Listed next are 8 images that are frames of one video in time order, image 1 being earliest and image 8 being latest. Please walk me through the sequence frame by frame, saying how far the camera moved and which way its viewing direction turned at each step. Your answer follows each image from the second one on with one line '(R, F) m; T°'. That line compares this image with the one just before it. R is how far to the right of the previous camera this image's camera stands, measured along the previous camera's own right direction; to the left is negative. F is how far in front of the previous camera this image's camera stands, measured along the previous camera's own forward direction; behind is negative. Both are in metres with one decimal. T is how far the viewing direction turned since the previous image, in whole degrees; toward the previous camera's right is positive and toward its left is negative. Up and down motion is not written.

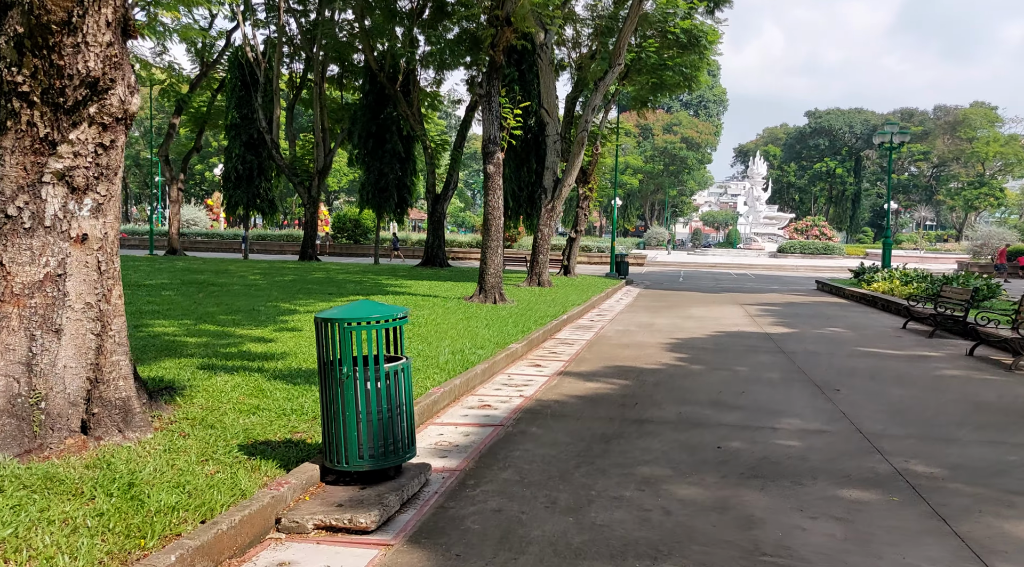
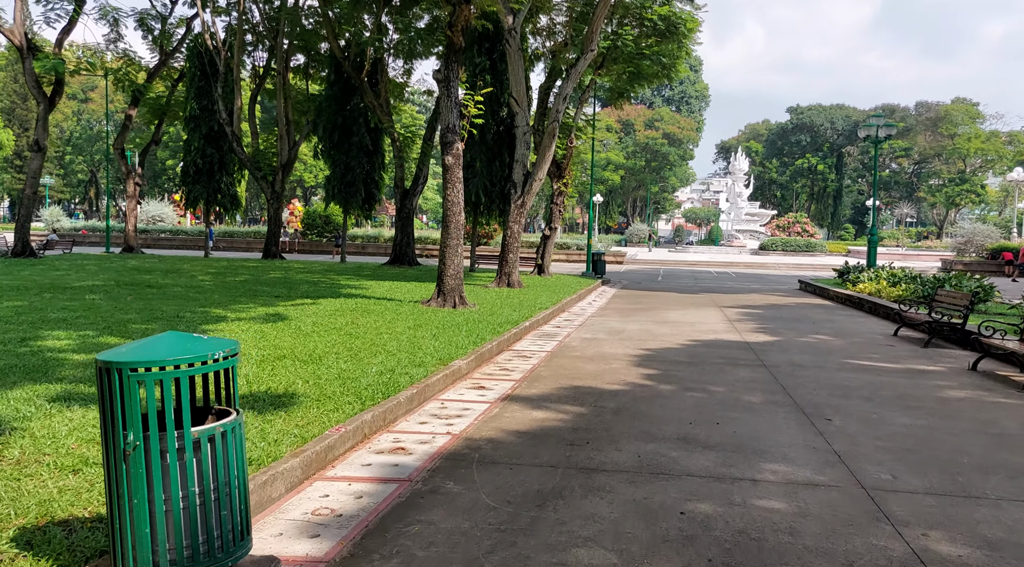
(+0.4, +1.2) m; +1°
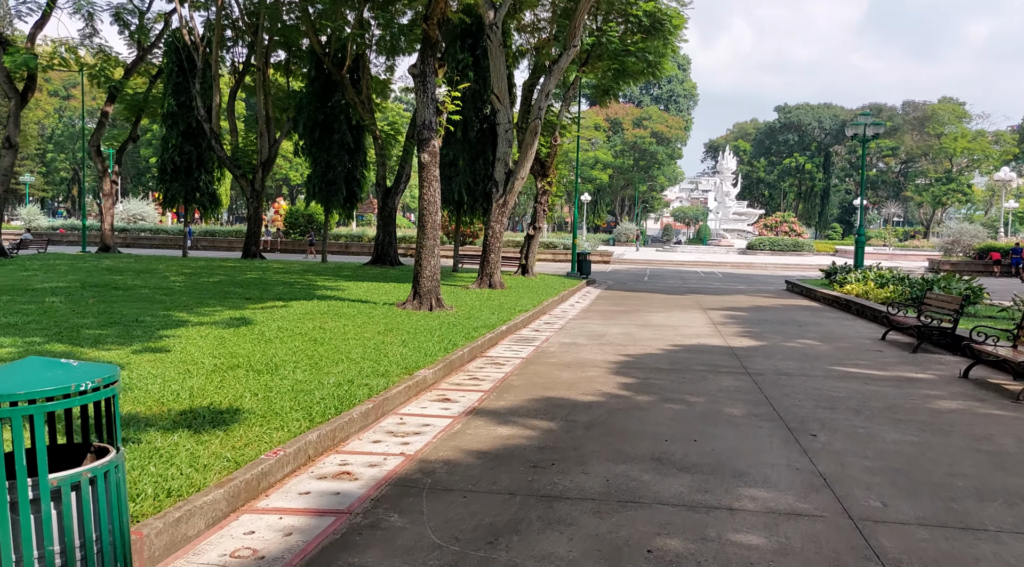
(+0.2, +0.4) m; +1°
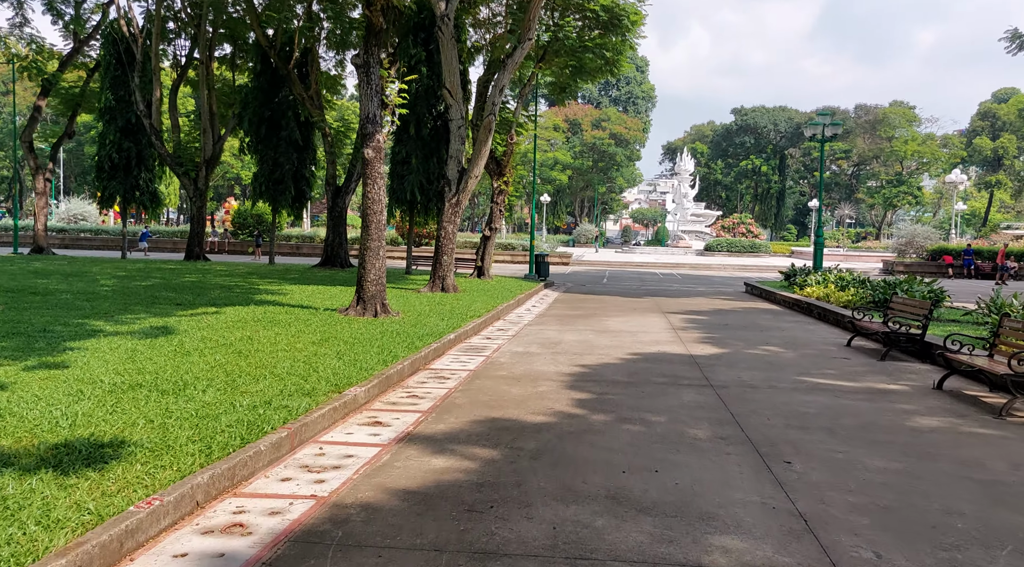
(+0.2, +0.7) m; +3°
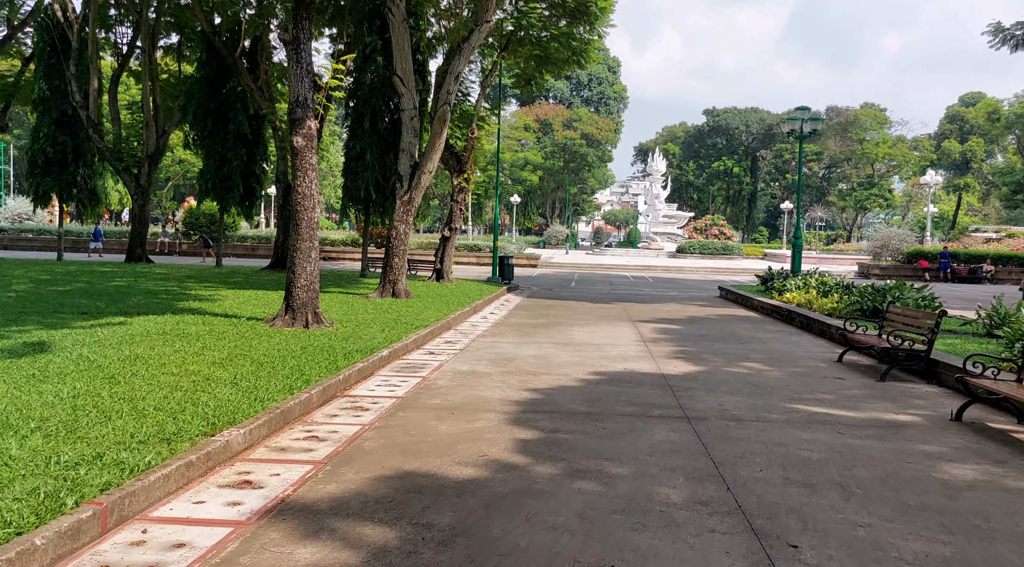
(+0.3, +1.5) m; +2°
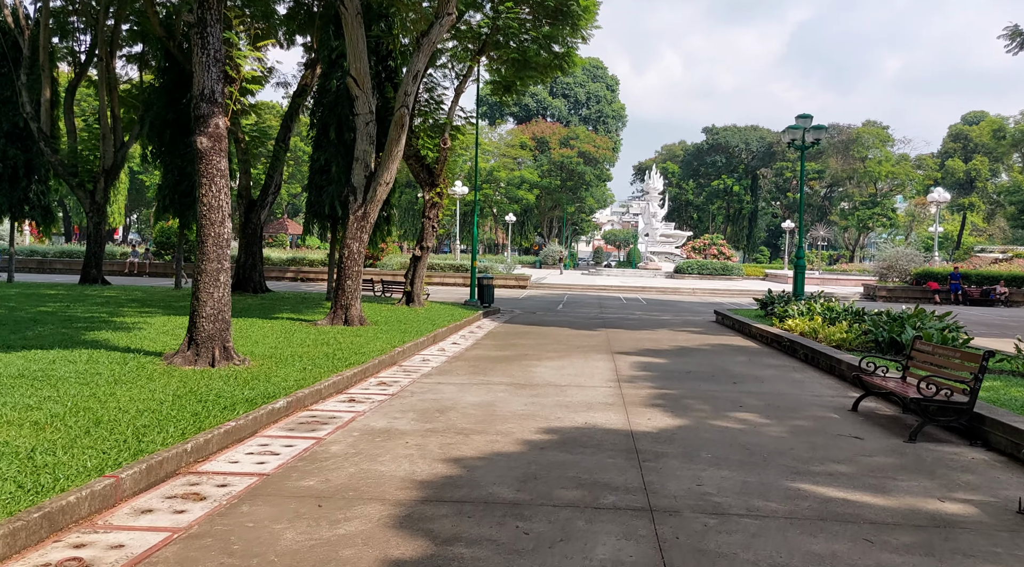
(+0.6, +1.9) m; 0°
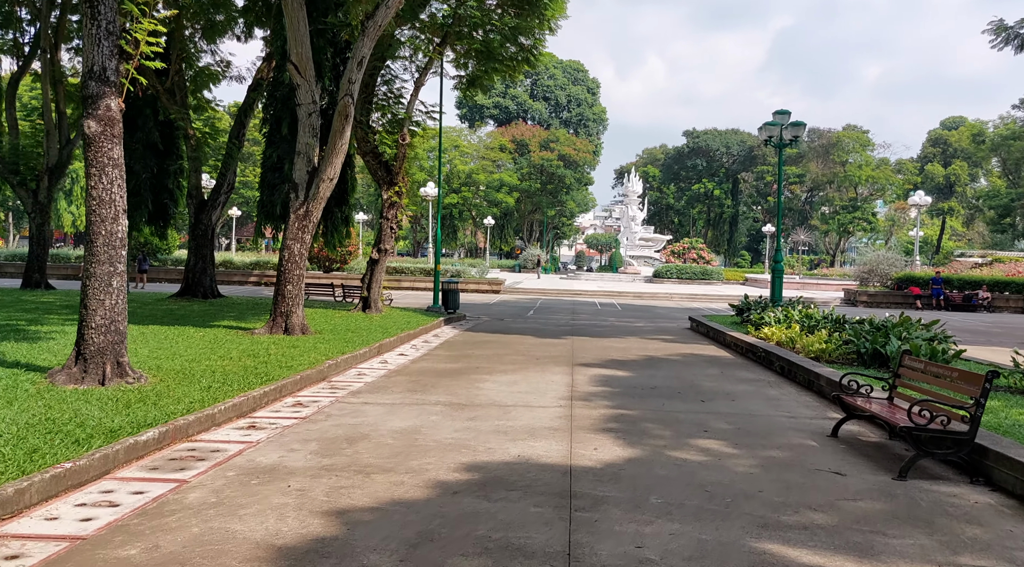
(+0.5, +1.2) m; +1°
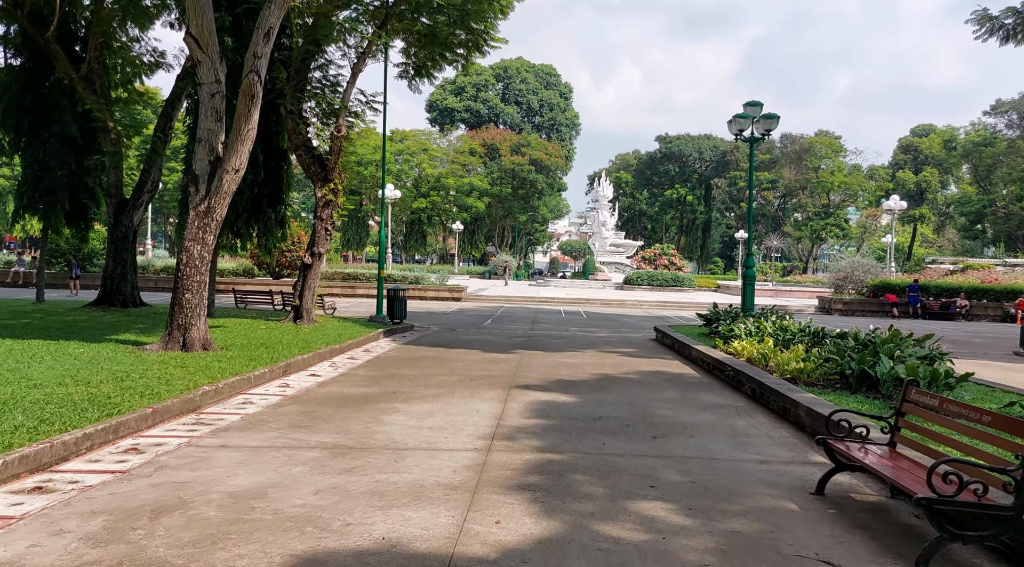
(+0.6, +1.8) m; +2°
